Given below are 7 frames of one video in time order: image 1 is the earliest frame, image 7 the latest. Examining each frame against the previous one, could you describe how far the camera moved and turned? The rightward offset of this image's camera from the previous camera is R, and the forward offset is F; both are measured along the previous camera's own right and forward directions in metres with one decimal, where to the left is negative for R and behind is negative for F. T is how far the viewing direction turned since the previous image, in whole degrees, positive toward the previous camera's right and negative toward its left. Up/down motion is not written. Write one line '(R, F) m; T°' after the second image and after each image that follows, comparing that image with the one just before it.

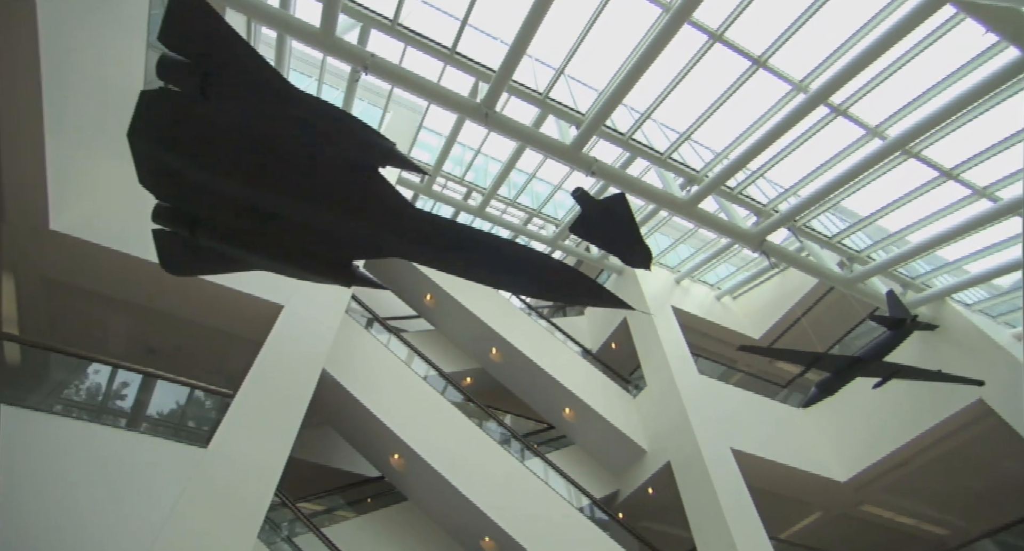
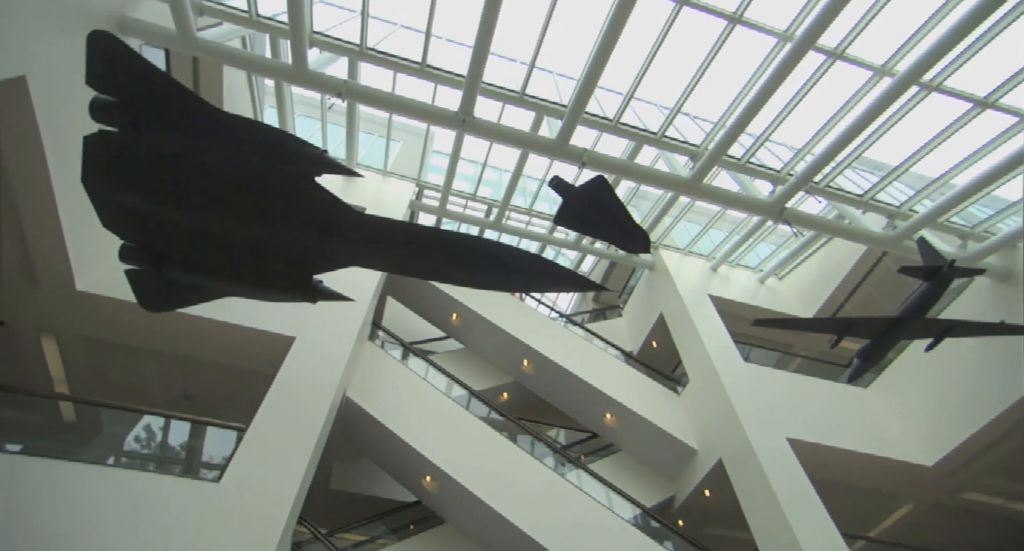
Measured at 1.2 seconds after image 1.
(+0.6, +0.2) m; -6°
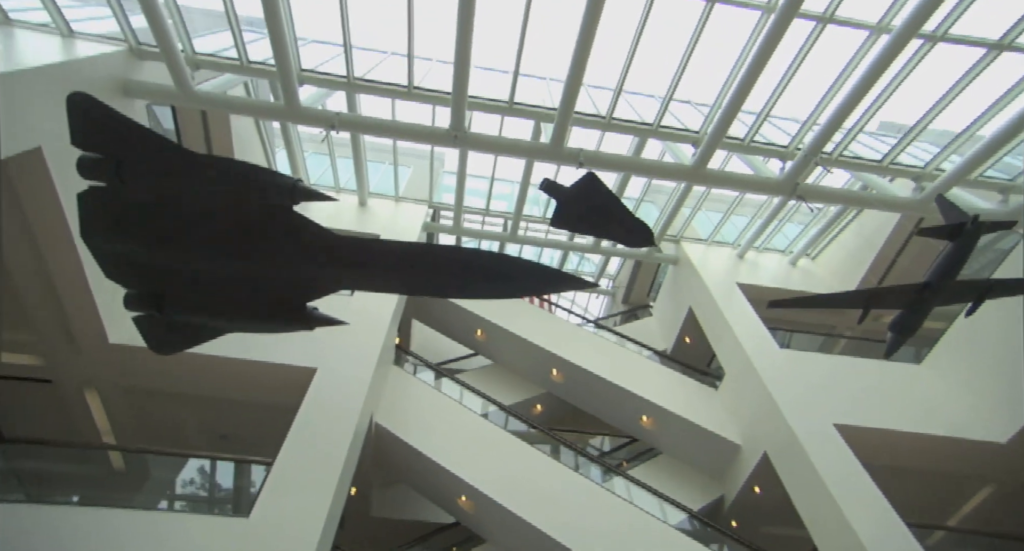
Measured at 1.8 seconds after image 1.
(+0.3, +0.1) m; -4°
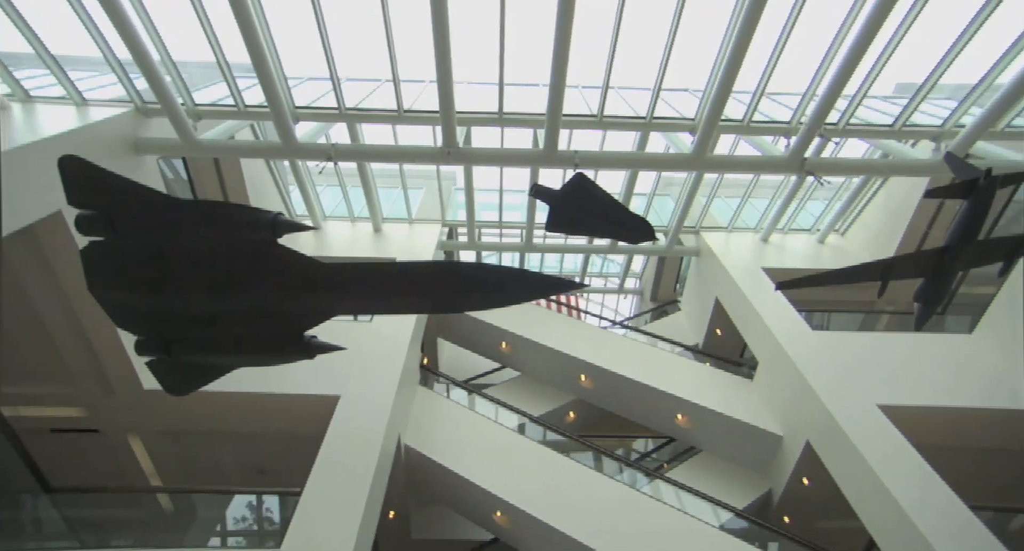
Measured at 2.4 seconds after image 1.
(+0.3, 0.0) m; -4°
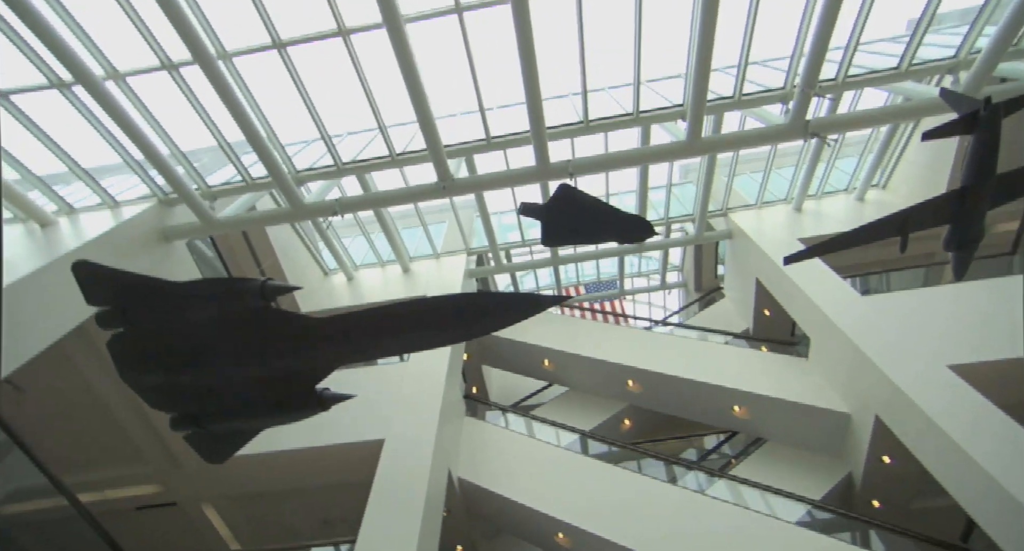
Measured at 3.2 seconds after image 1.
(+0.5, 0.0) m; -5°
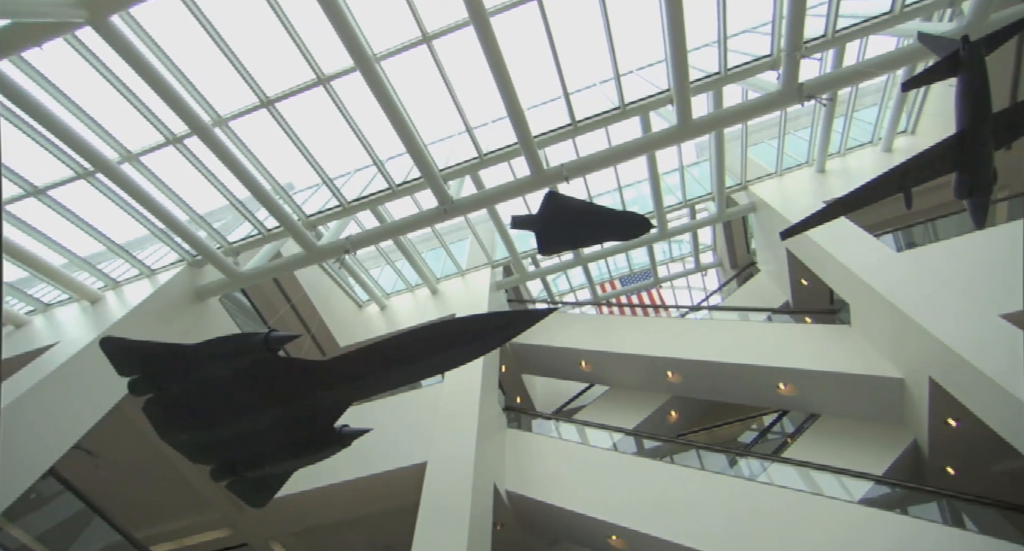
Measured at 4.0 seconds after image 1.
(+0.4, 0.0) m; -5°
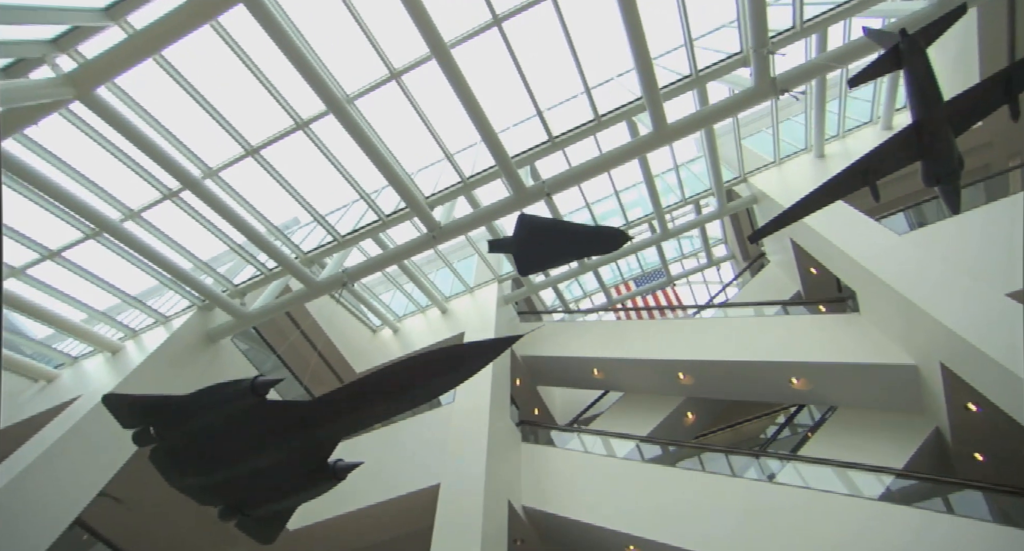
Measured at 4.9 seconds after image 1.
(+0.4, -0.1) m; -3°
